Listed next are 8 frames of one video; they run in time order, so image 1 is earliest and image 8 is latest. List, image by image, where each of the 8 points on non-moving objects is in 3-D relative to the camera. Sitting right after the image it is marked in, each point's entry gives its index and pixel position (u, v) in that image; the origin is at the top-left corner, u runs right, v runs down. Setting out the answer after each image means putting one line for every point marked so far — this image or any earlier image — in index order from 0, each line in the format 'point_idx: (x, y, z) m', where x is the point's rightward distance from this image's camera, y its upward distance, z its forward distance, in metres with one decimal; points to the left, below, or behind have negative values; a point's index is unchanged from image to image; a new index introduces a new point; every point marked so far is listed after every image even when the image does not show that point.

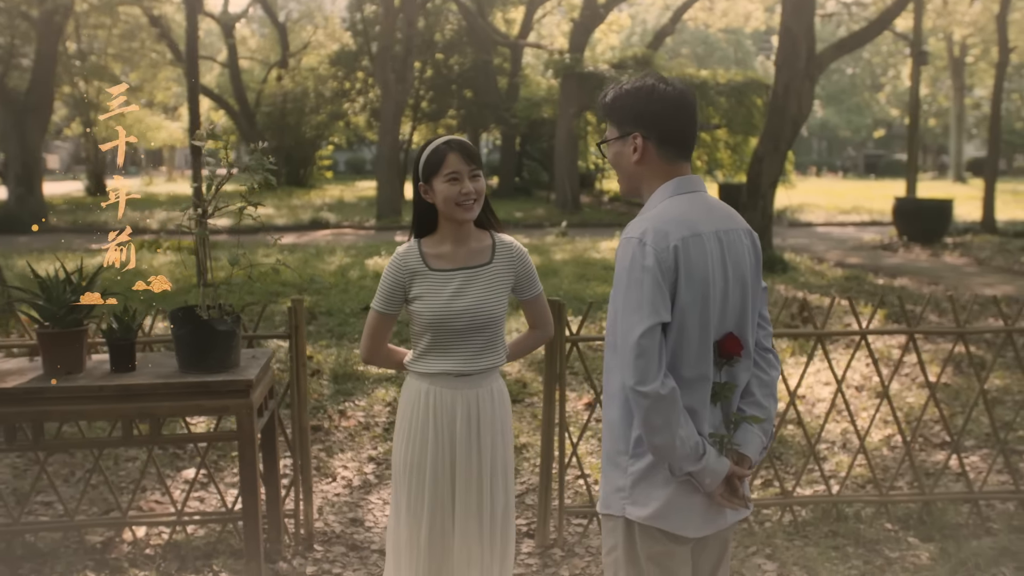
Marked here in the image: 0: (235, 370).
0: (-1.1, -0.3, +3.9) m
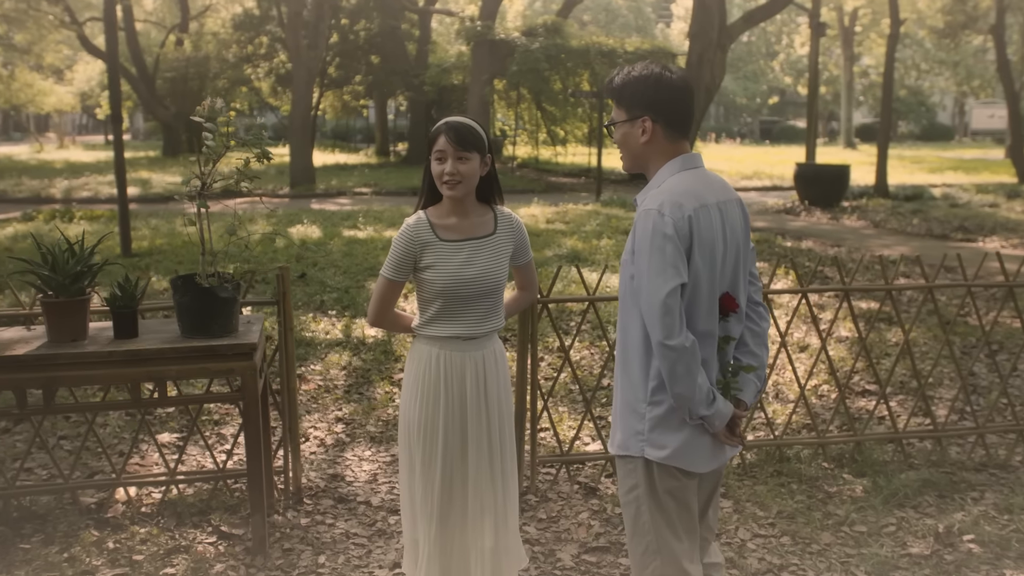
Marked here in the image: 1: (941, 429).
0: (-1.1, -0.2, +4.1) m
1: (+2.2, -0.7, +5.2) m
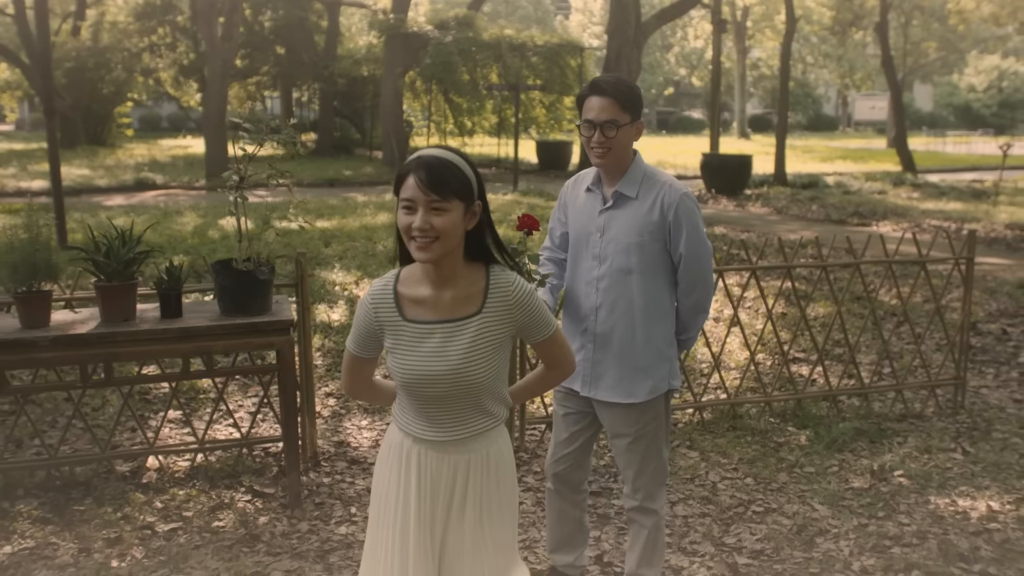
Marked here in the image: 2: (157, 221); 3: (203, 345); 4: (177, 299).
0: (-1.1, -0.1, +4.6) m
1: (+2.1, -0.6, +6.0) m
2: (-5.5, +1.0, +15.4) m
3: (-1.3, -0.2, +4.4) m
4: (-1.5, 0.0, +4.5) m
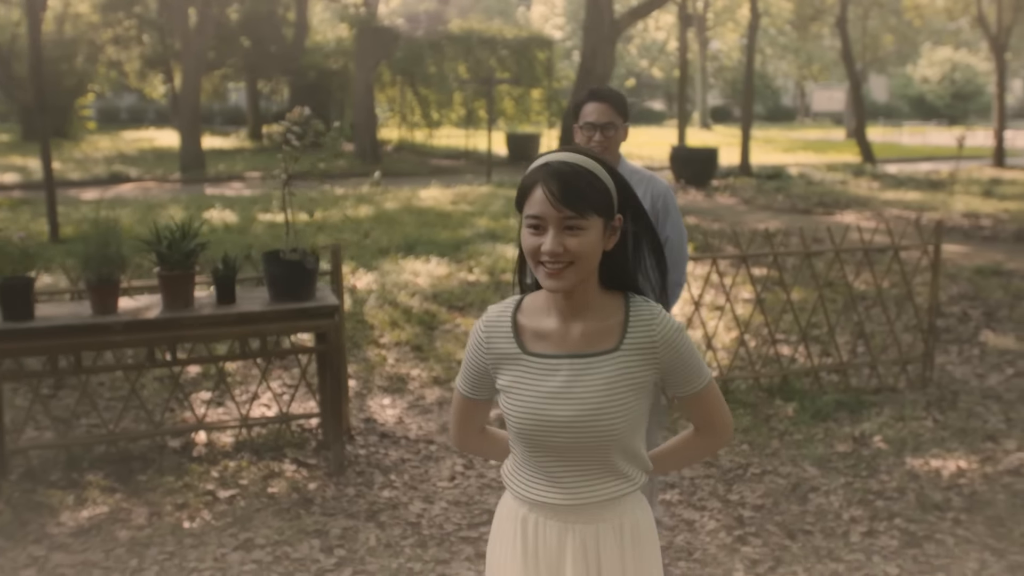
0: (-1.0, -0.1, +5.0) m
1: (+2.2, -0.5, +6.6) m
2: (-5.8, +1.2, +15.6) m
3: (-1.2, -0.2, +4.8) m
4: (-1.4, 0.0, +4.9) m
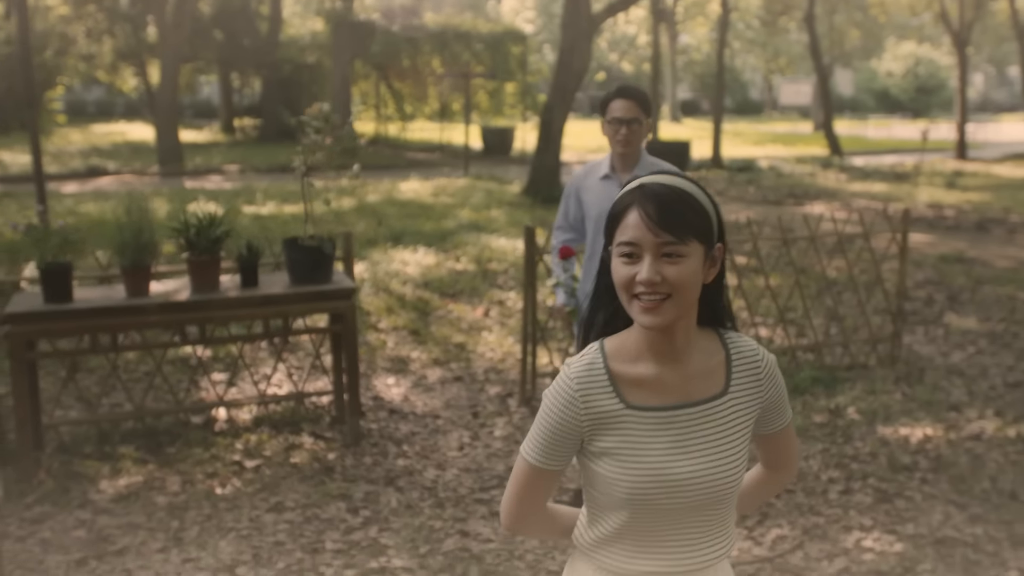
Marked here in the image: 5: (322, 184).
0: (-1.0, 0.0, +5.4) m
1: (+2.2, -0.4, +7.0) m
2: (-6.1, +1.3, +15.8) m
3: (-1.2, -0.1, +5.2) m
4: (-1.3, +0.1, +5.2) m
5: (-3.6, +2.0, +19.3) m
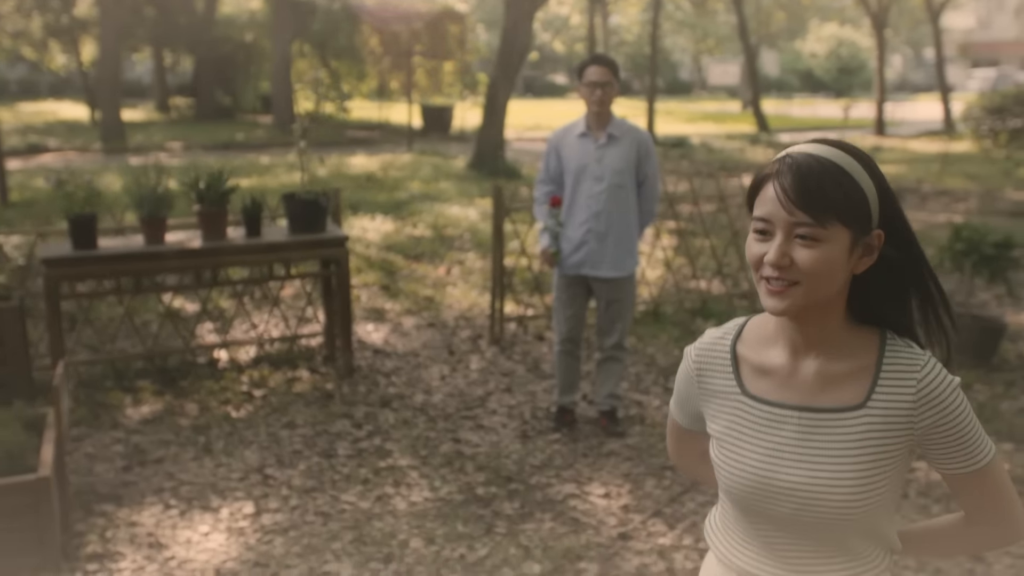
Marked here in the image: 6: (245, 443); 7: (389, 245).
0: (-1.1, +0.3, +6.0) m
1: (+1.9, 0.0, +7.9) m
2: (-6.9, +1.7, +16.1) m
3: (-1.3, +0.2, +5.8) m
4: (-1.5, +0.4, +5.9) m
5: (-4.7, +2.5, +19.7) m
6: (-1.3, -0.8, +5.0) m
7: (-1.3, +0.4, +10.4) m
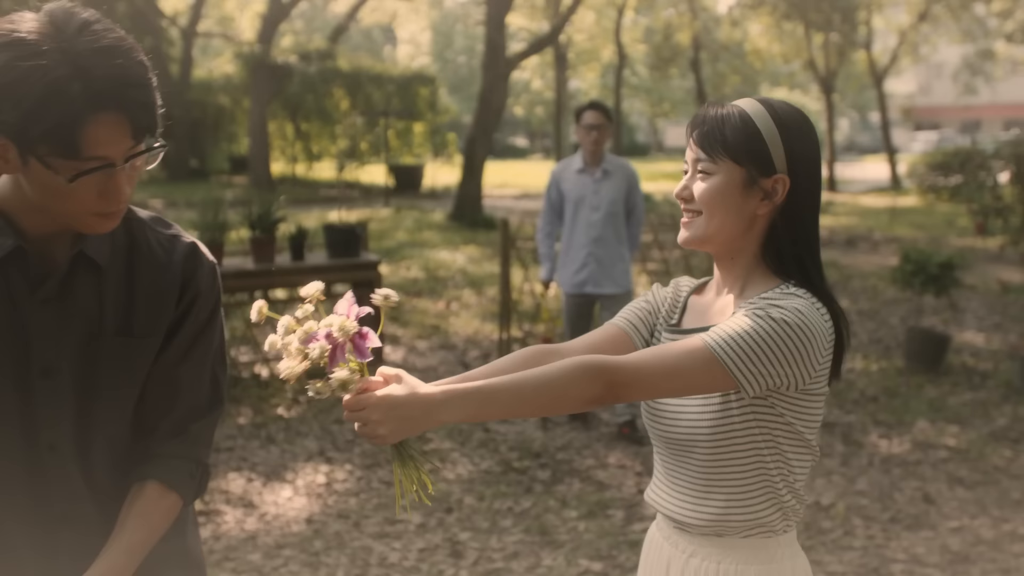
0: (-1.0, +0.2, +6.8) m
1: (+1.9, -0.2, +8.8) m
2: (-7.3, +0.9, +16.7) m
3: (-1.2, +0.1, +6.6) m
4: (-1.4, +0.3, +6.7) m
5: (-5.3, +1.5, +20.5) m
6: (-1.2, -0.8, +5.8) m
7: (-1.4, 0.0, +11.2) m
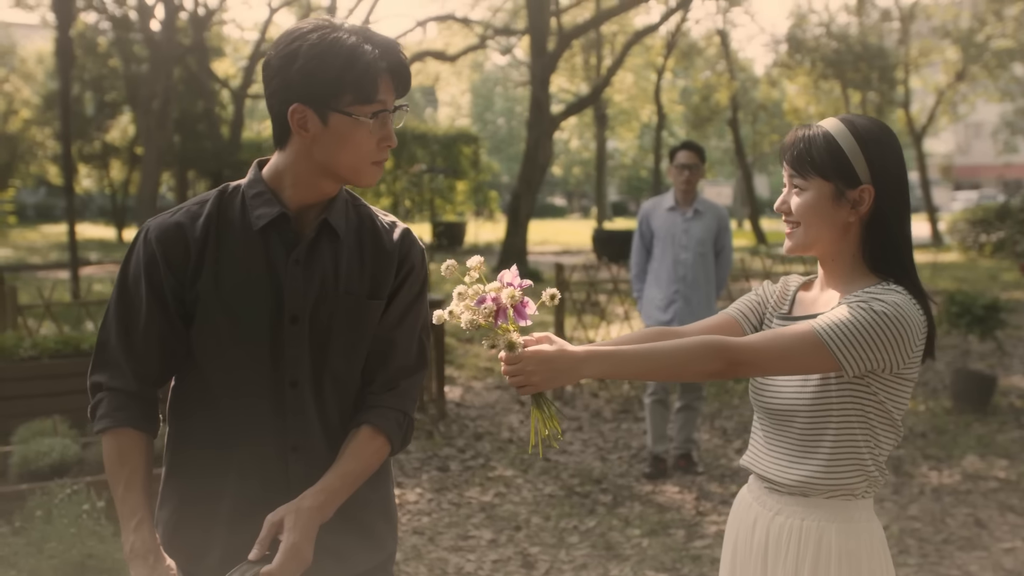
0: (-0.6, -0.1, +7.2) m
1: (+2.4, -0.6, +9.0) m
2: (-6.5, 0.0, +17.3) m
3: (-0.9, -0.2, +6.9) m
4: (-1.0, 0.0, +7.0) m
5: (-4.4, +0.4, +21.0) m
6: (-0.8, -1.0, +6.0) m
7: (-0.8, -0.5, +11.5) m
